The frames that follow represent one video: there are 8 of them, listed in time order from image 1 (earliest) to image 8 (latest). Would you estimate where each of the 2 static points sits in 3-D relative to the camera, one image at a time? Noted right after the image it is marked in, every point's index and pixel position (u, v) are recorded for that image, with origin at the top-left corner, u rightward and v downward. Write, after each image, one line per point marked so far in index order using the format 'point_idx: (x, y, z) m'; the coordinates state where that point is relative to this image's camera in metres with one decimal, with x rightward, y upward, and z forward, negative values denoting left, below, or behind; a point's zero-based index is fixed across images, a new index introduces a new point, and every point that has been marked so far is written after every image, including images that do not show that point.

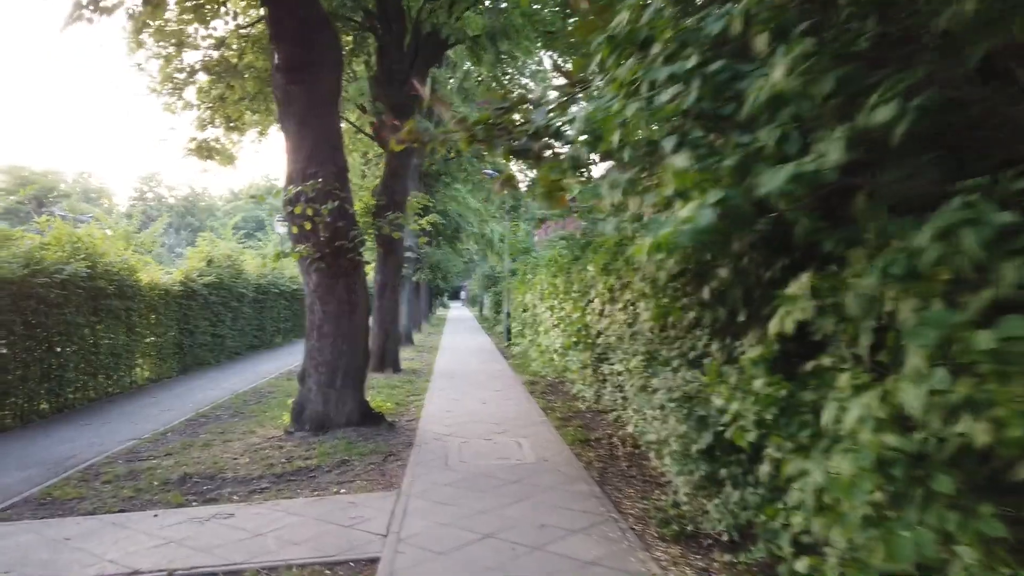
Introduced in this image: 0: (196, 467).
0: (-3.4, -2.0, +8.3) m
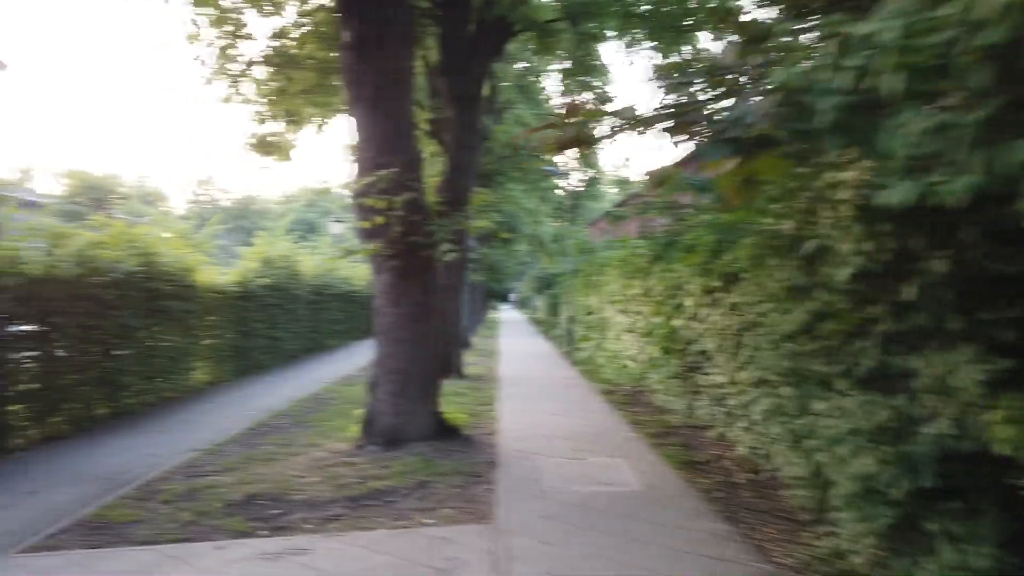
0: (-2.5, -2.0, +7.5) m
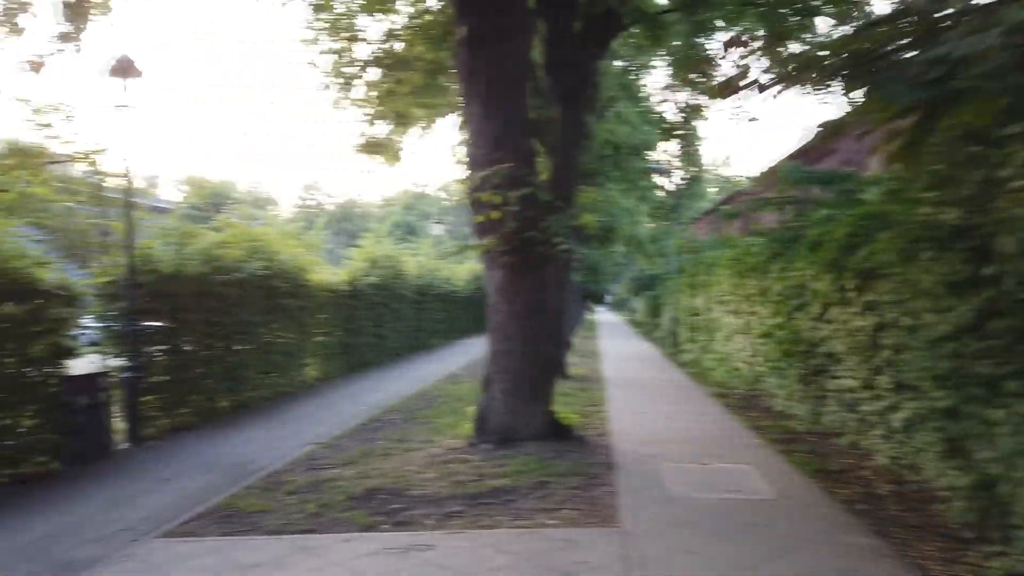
0: (-1.3, -1.9, +7.5) m
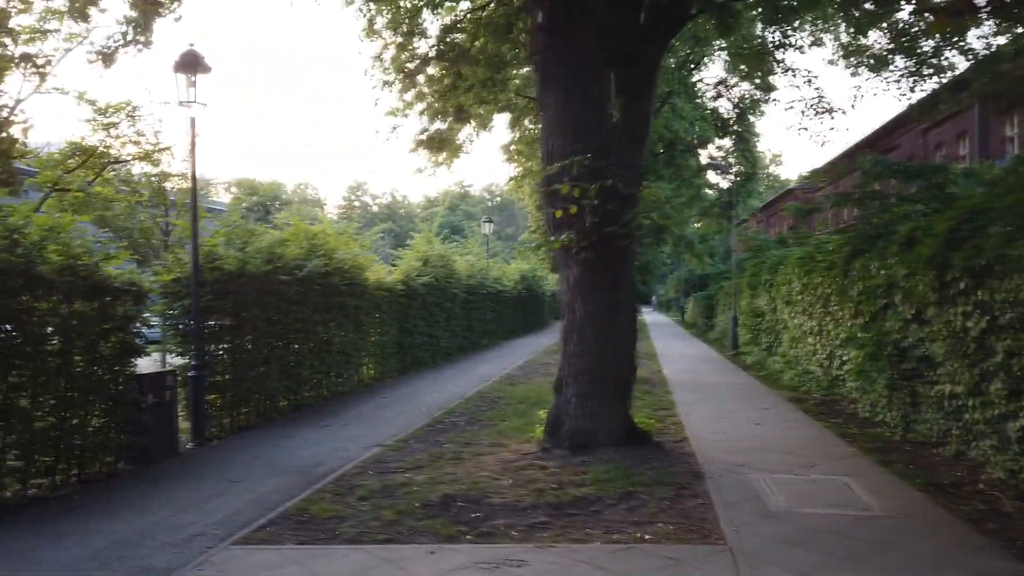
0: (-0.5, -1.9, +7.2) m
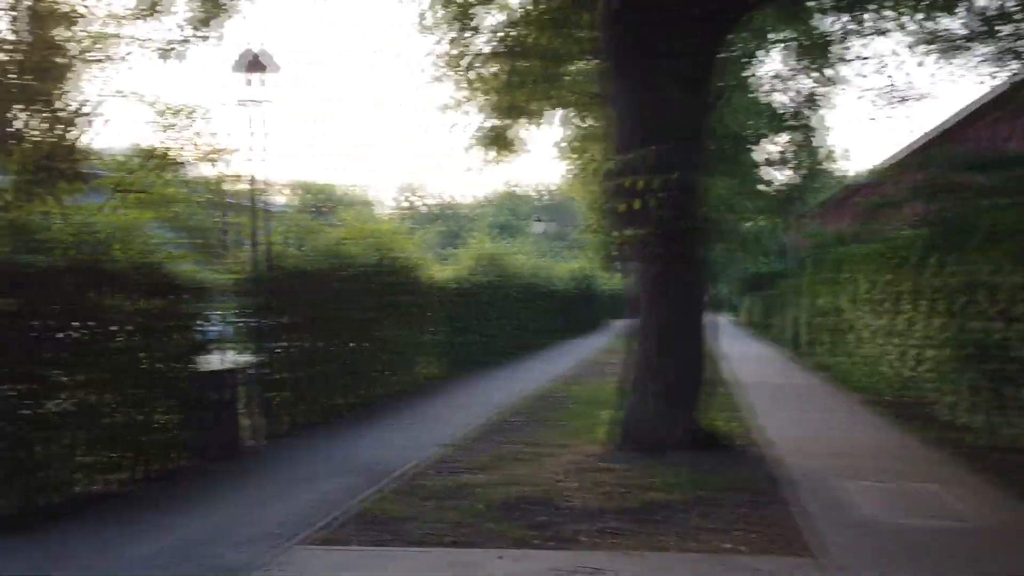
0: (+0.1, -1.9, +7.0) m
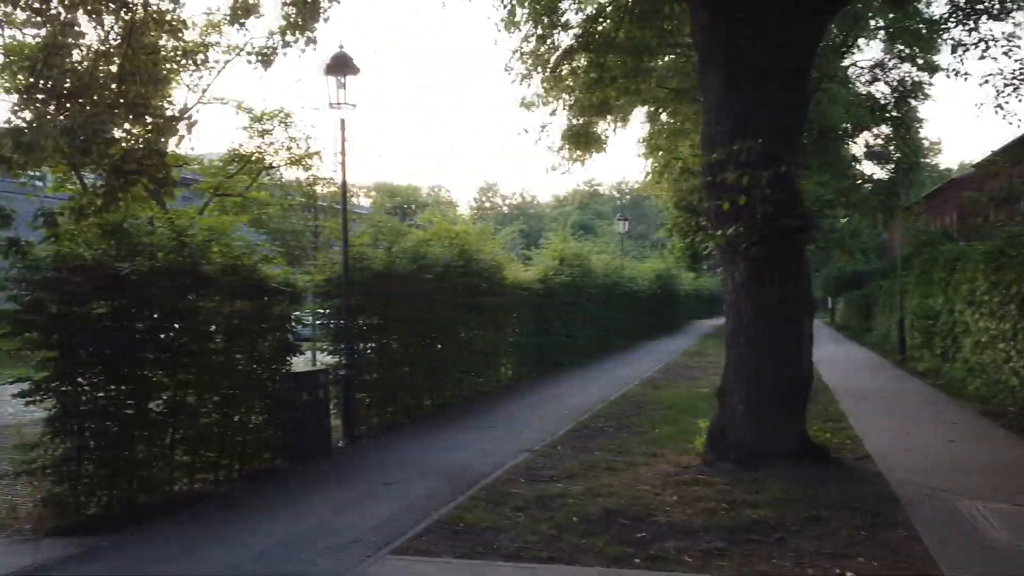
0: (+1.0, -1.9, +6.7) m
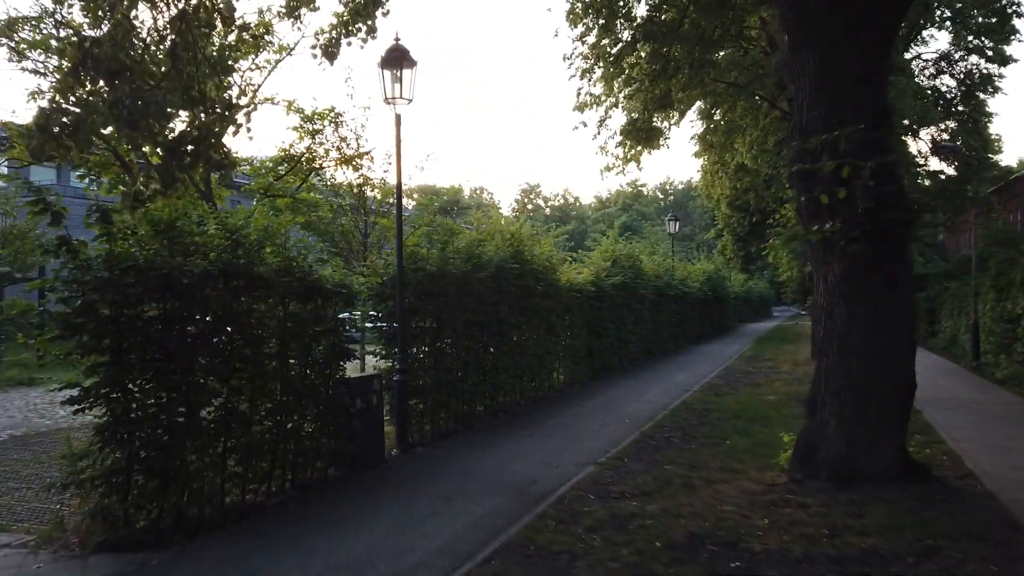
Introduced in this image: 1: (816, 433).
0: (+1.6, -1.9, +6.1) m
1: (+2.9, -1.4, +7.2) m
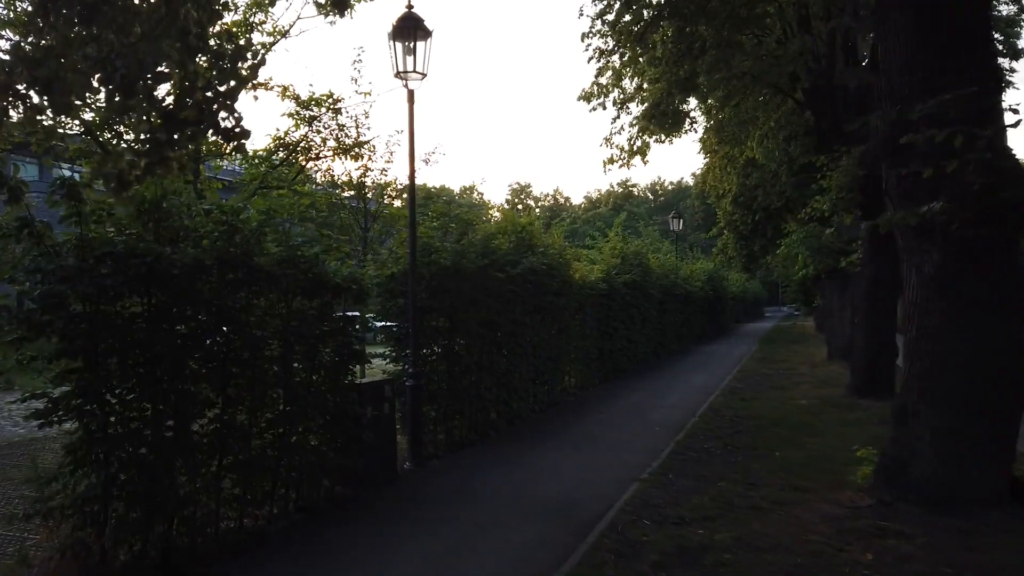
0: (+1.9, -1.9, +5.1) m
1: (+3.2, -1.3, +6.2) m
